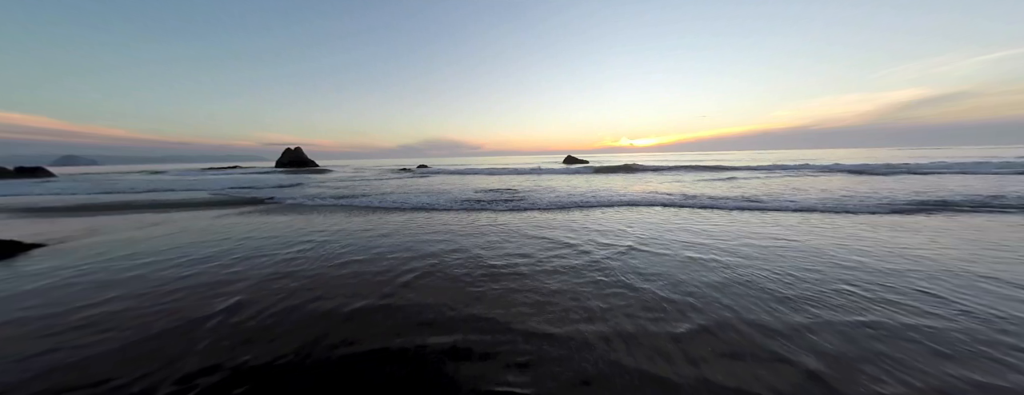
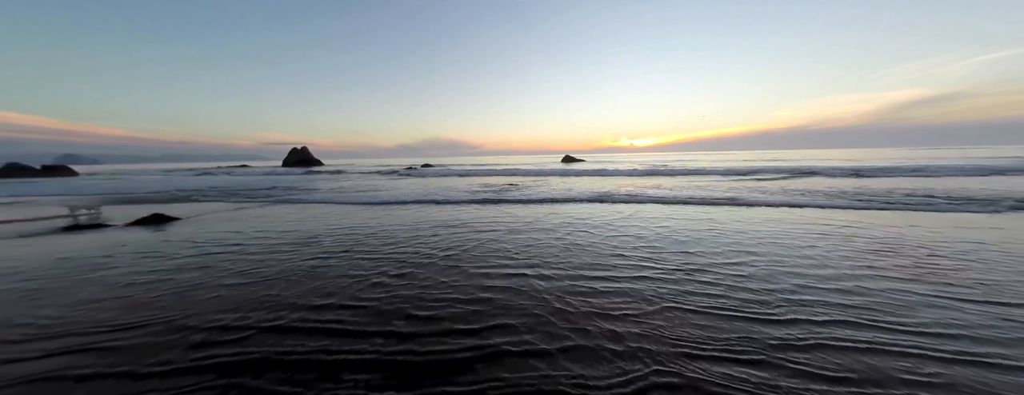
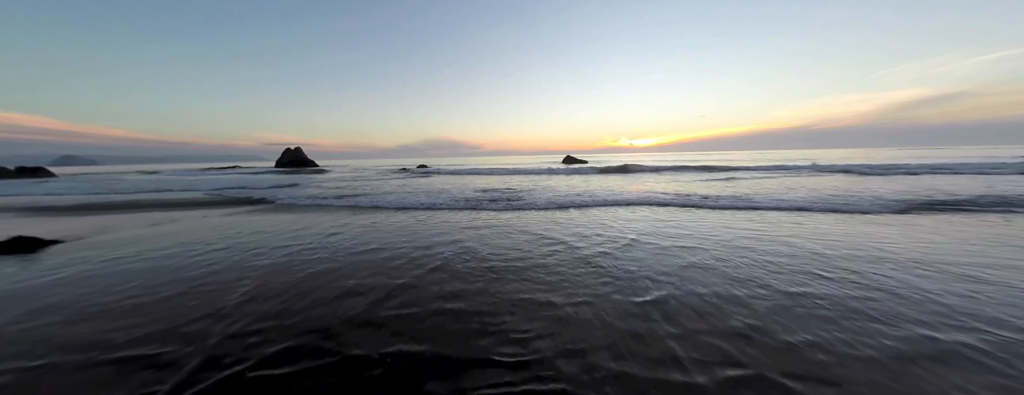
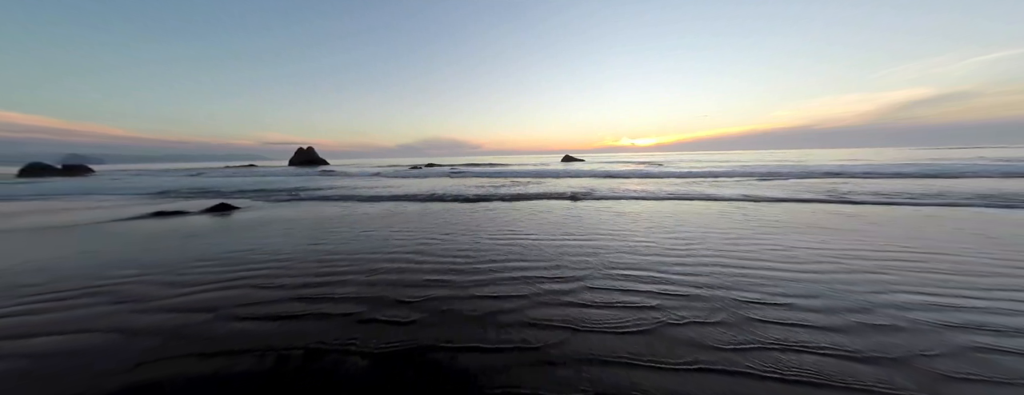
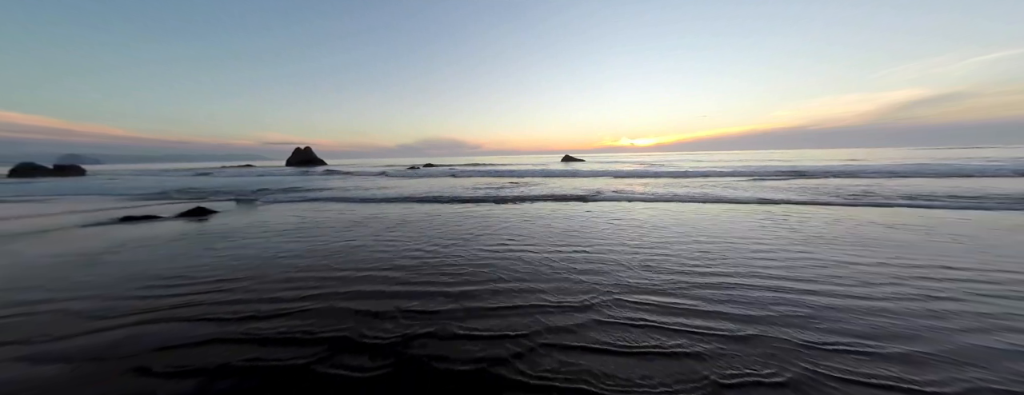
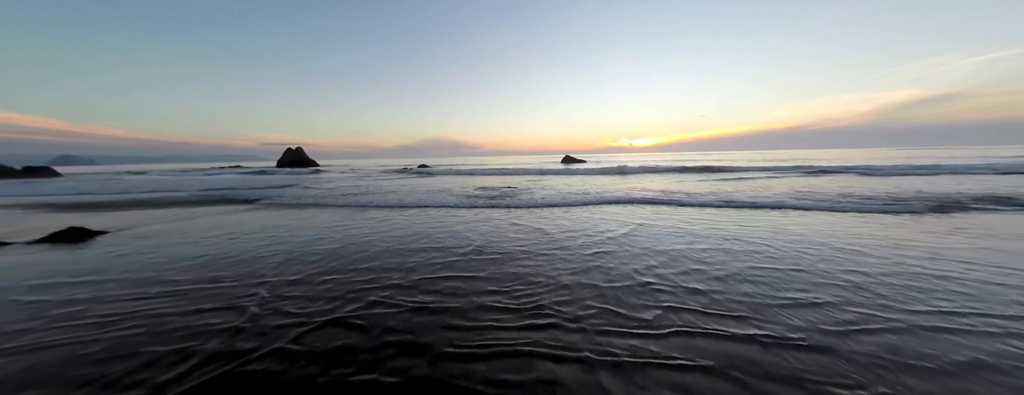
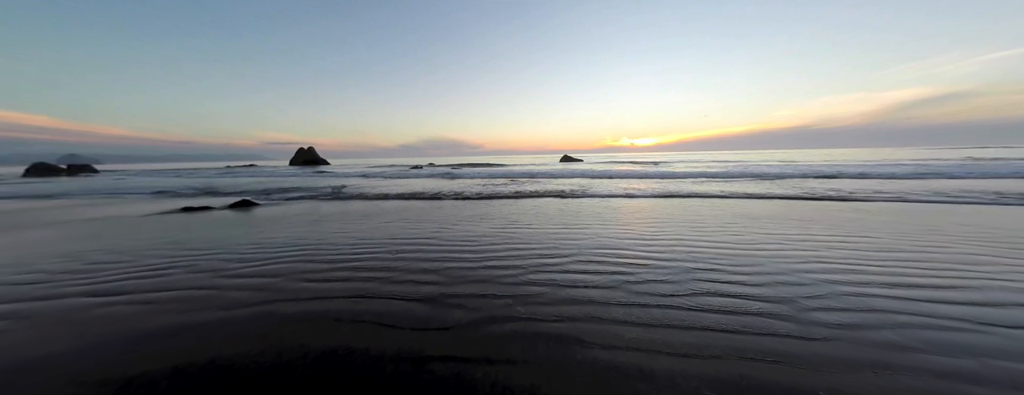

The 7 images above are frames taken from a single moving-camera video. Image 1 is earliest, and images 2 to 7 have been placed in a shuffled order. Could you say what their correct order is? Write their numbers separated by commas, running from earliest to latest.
3, 6, 2, 5, 4, 7
